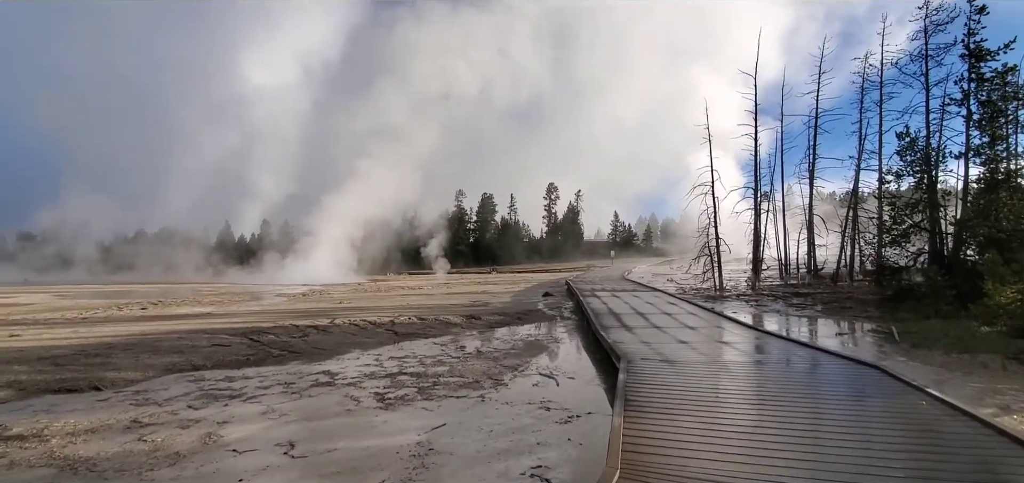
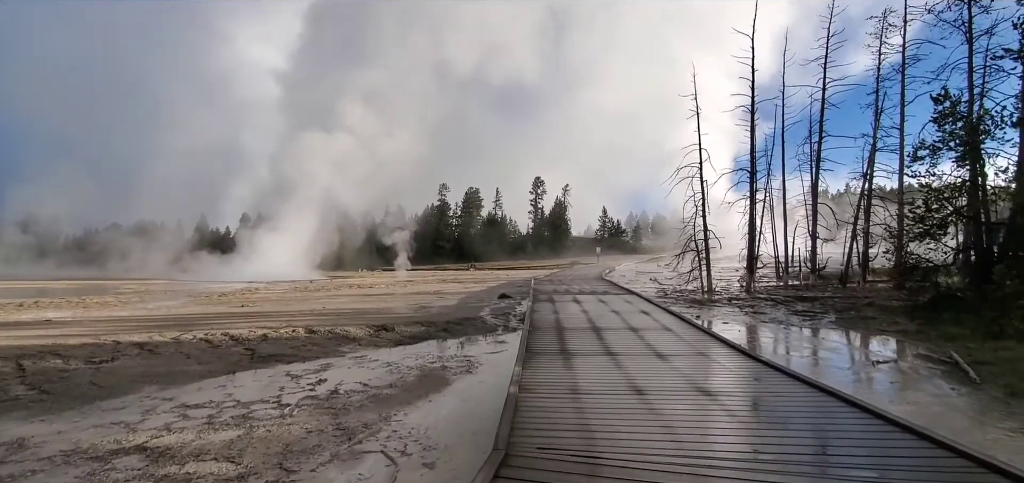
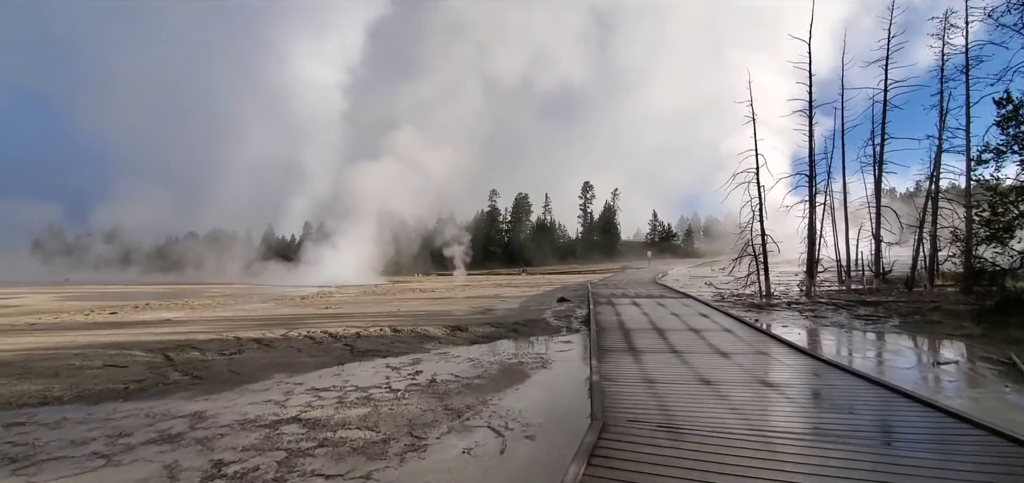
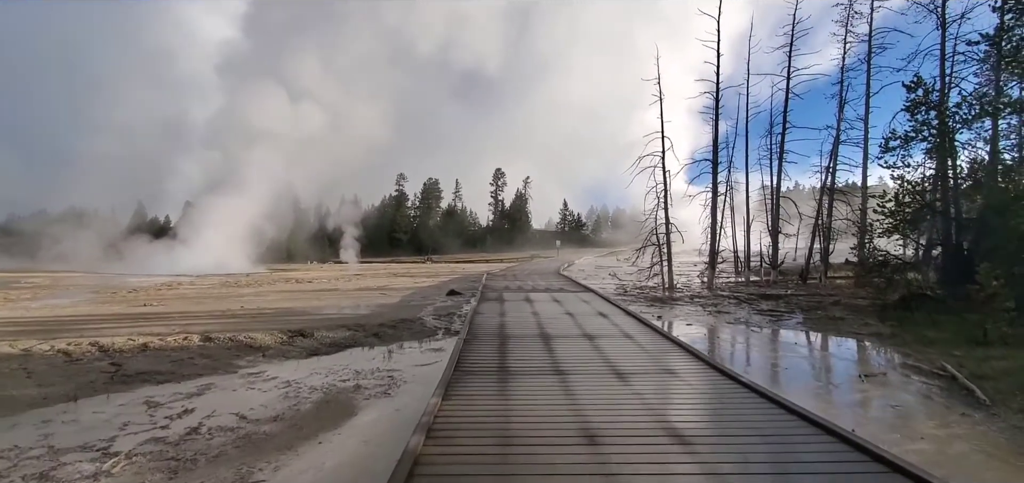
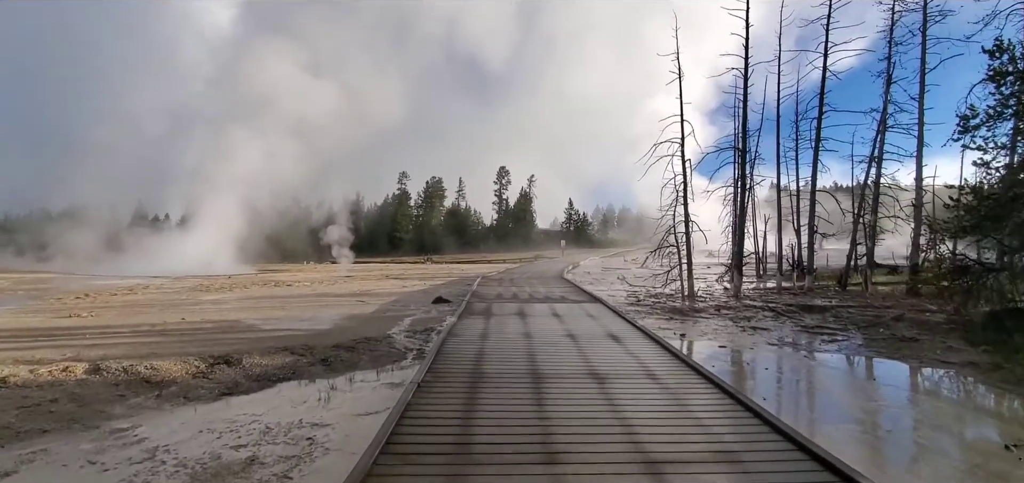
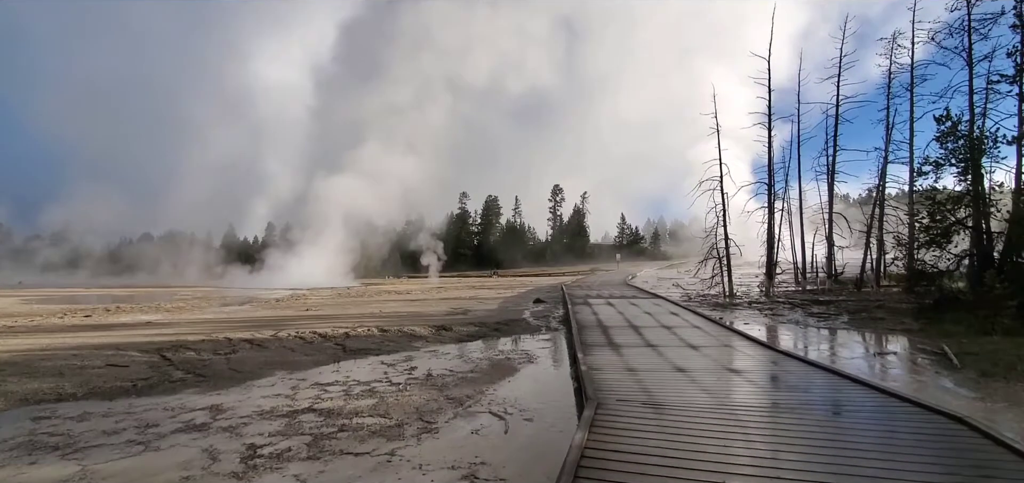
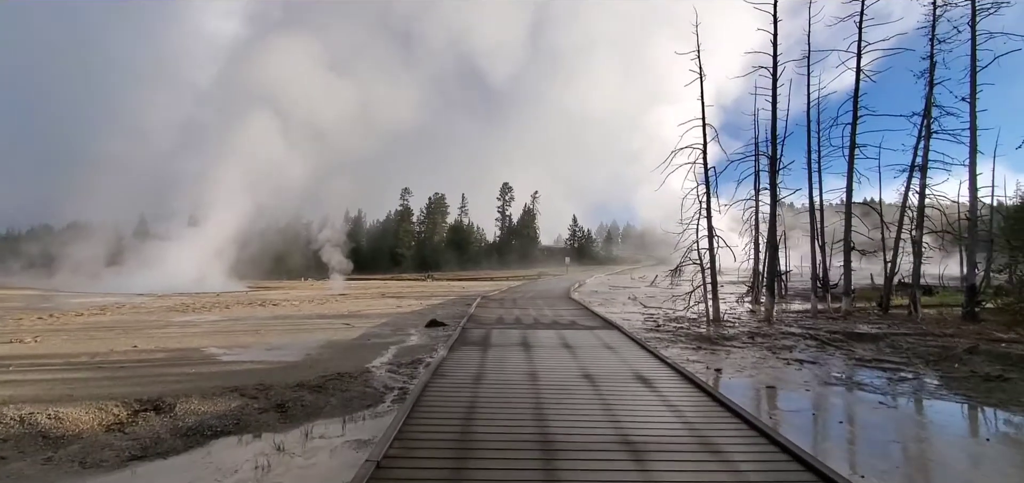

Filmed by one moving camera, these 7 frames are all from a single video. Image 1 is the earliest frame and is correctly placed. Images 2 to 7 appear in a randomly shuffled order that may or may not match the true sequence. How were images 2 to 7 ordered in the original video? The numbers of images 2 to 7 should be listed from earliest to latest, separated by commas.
6, 3, 2, 4, 5, 7
